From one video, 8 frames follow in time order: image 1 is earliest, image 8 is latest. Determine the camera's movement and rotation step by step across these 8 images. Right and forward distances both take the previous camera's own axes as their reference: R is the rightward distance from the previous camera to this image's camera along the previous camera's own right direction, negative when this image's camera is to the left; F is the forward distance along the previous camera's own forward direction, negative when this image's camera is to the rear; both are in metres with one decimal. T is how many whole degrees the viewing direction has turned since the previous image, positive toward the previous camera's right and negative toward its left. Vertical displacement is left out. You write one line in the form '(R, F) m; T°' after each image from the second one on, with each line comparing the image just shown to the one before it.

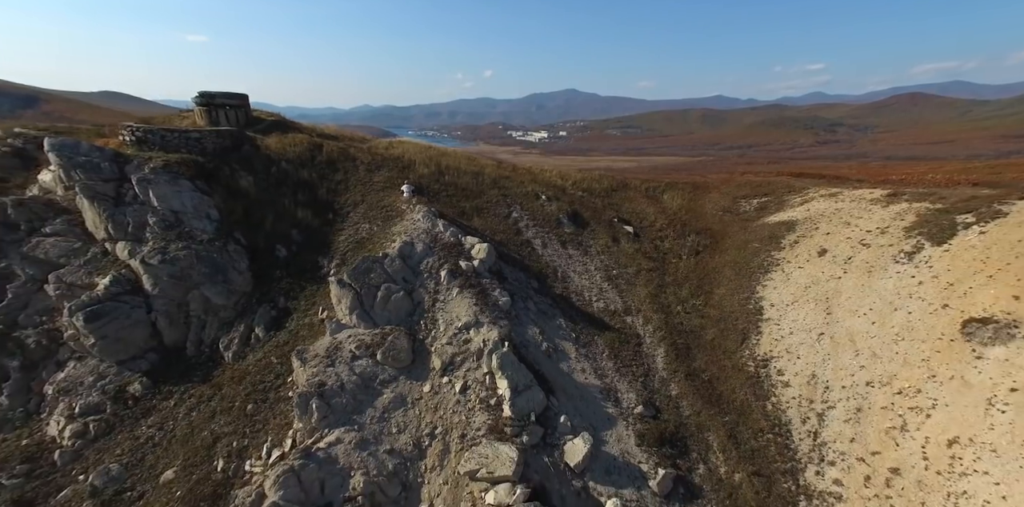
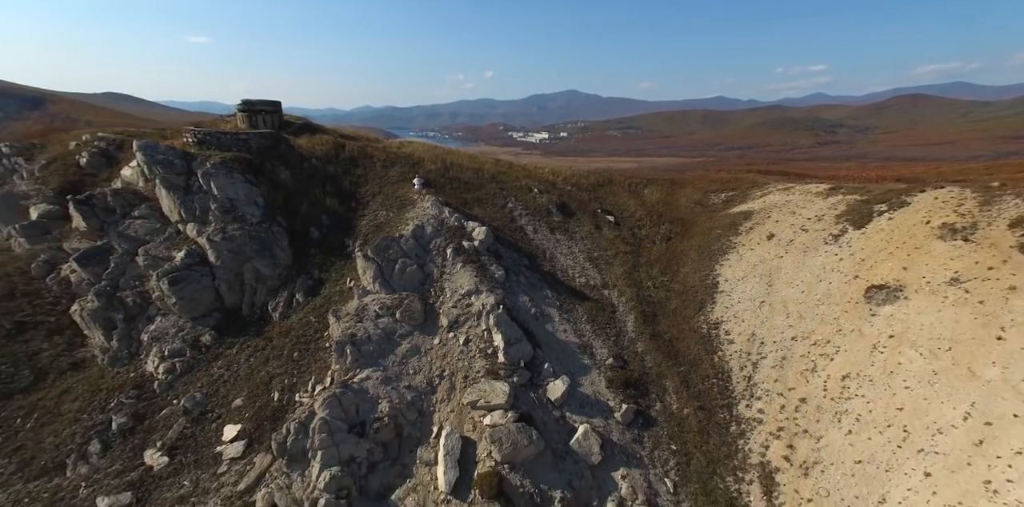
(+0.4, -4.9) m; 0°
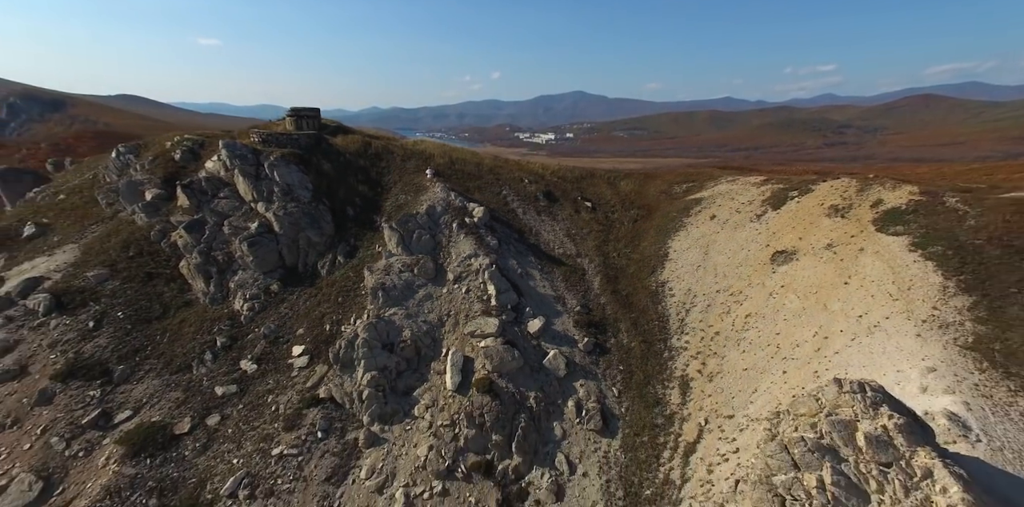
(+1.1, -8.1) m; -1°
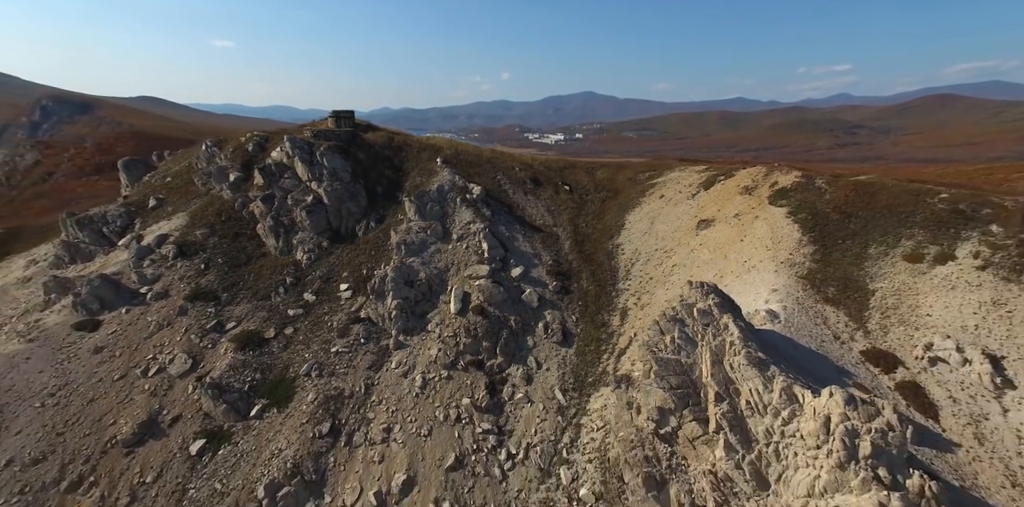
(+1.9, -11.1) m; -1°
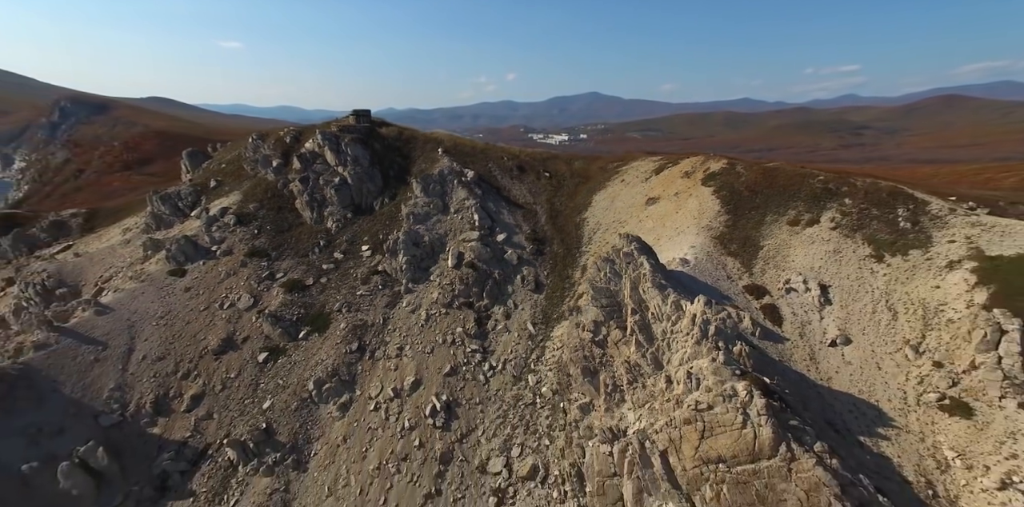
(+2.1, -11.2) m; 0°
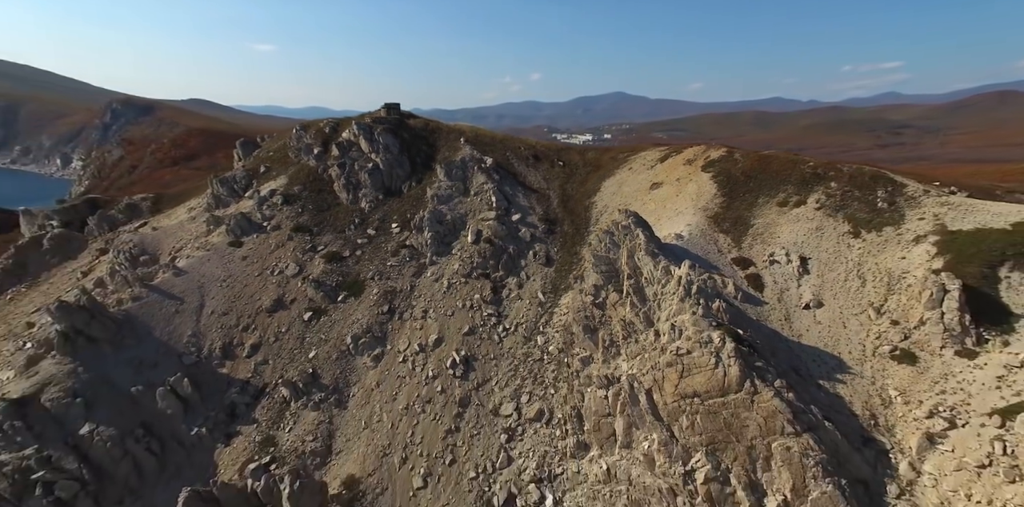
(+0.9, -5.6) m; -3°
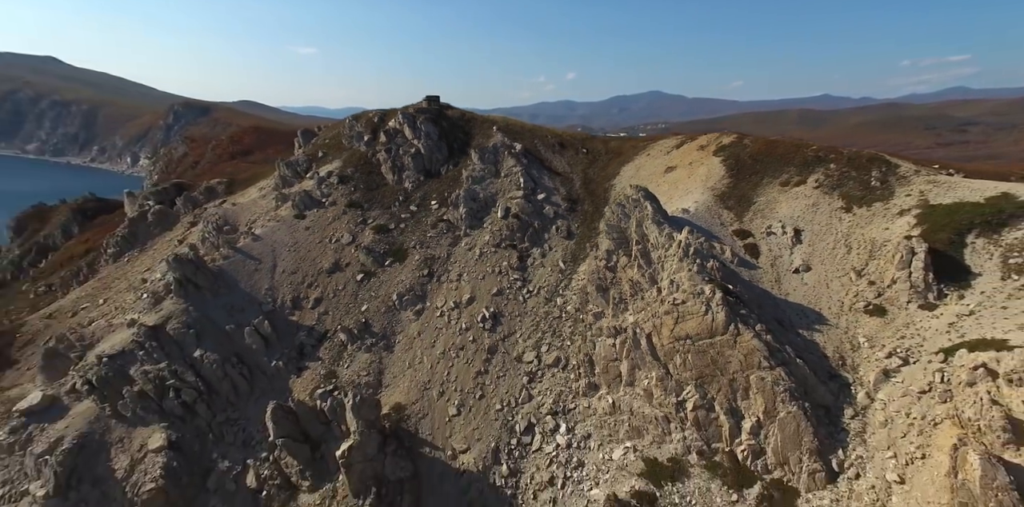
(+0.8, -6.8) m; -4°
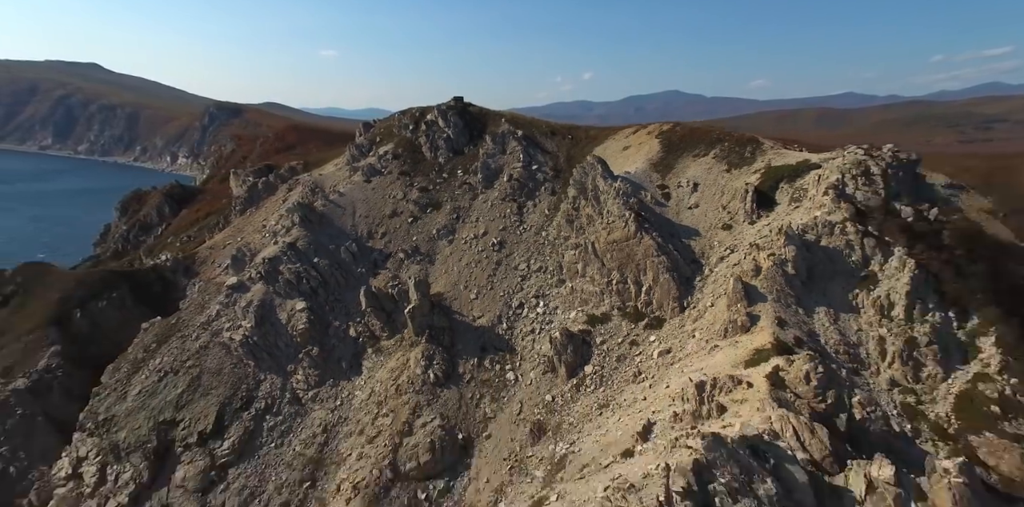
(+2.8, -27.0) m; -2°
